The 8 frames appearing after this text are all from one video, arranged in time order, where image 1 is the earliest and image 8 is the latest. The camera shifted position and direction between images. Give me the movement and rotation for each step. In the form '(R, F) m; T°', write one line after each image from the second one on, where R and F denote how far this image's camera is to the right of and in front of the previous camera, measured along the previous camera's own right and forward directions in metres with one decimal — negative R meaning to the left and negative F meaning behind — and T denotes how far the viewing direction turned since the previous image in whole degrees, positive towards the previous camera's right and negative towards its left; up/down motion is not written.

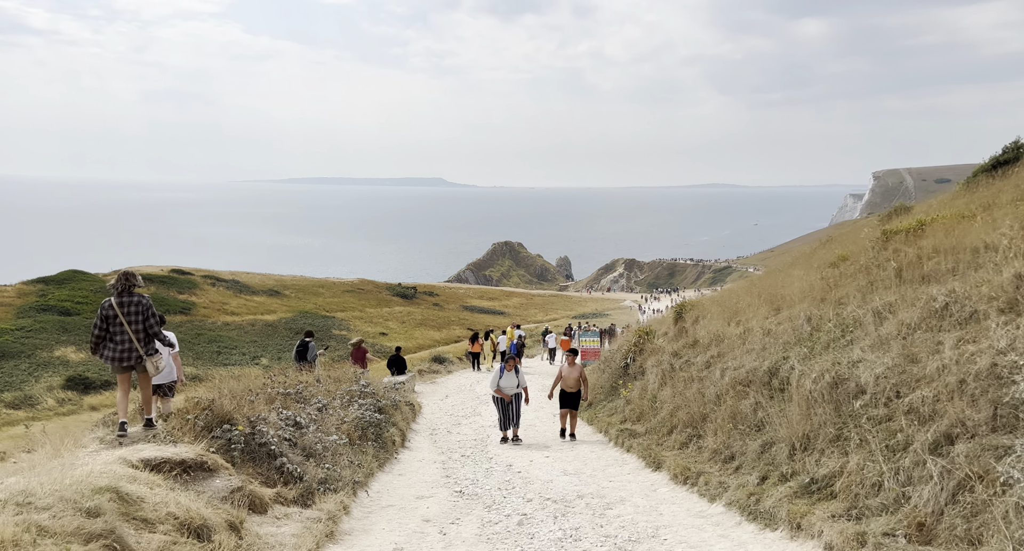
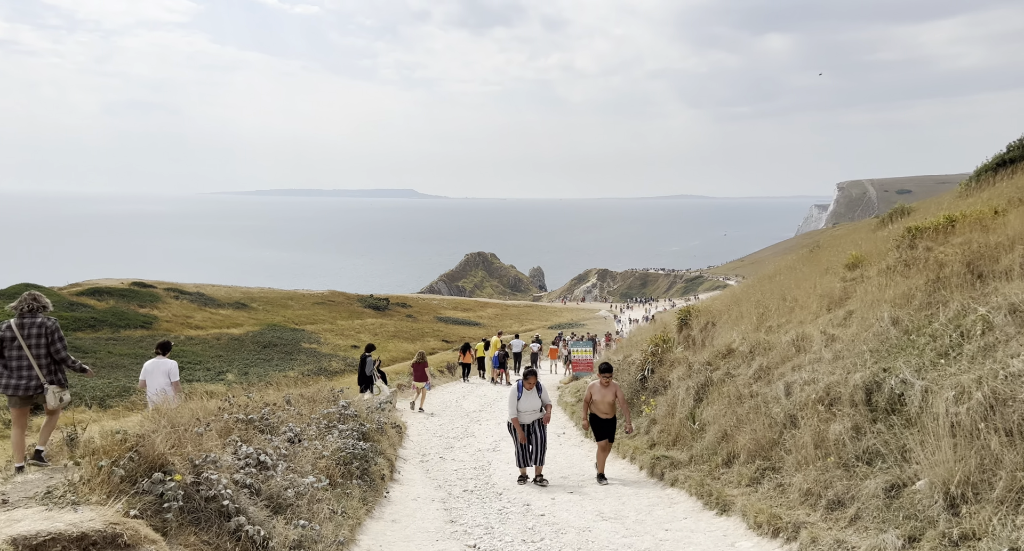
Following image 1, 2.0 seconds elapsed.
(-0.6, +2.5) m; +2°
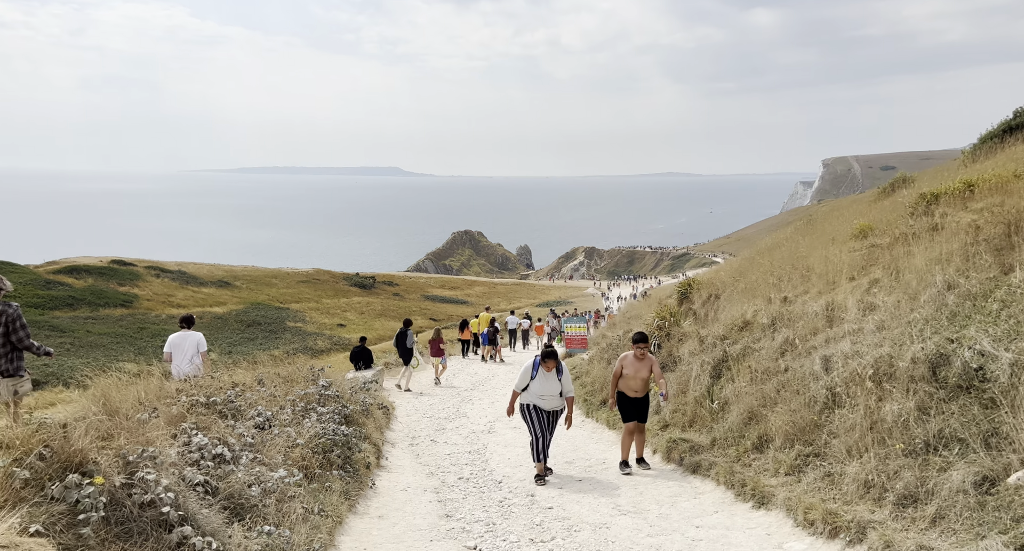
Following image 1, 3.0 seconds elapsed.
(-0.2, +1.3) m; +1°
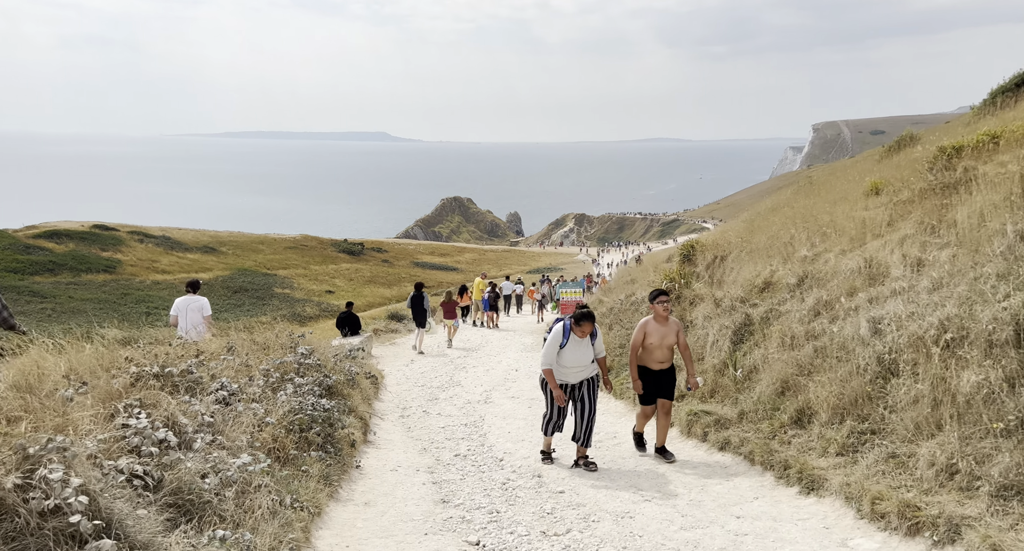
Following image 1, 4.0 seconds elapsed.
(-0.2, +1.3) m; +1°
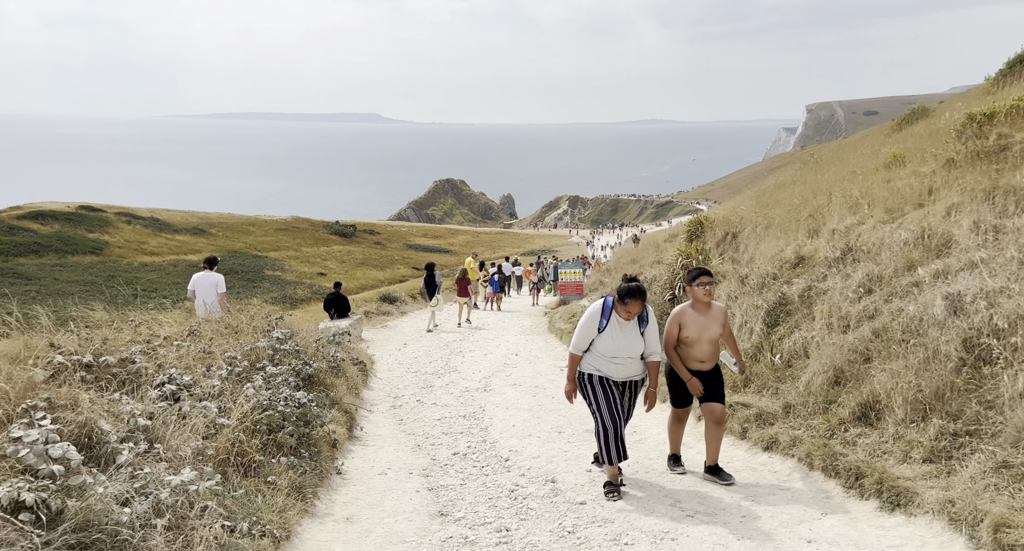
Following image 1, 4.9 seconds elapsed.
(-0.2, +1.3) m; 0°
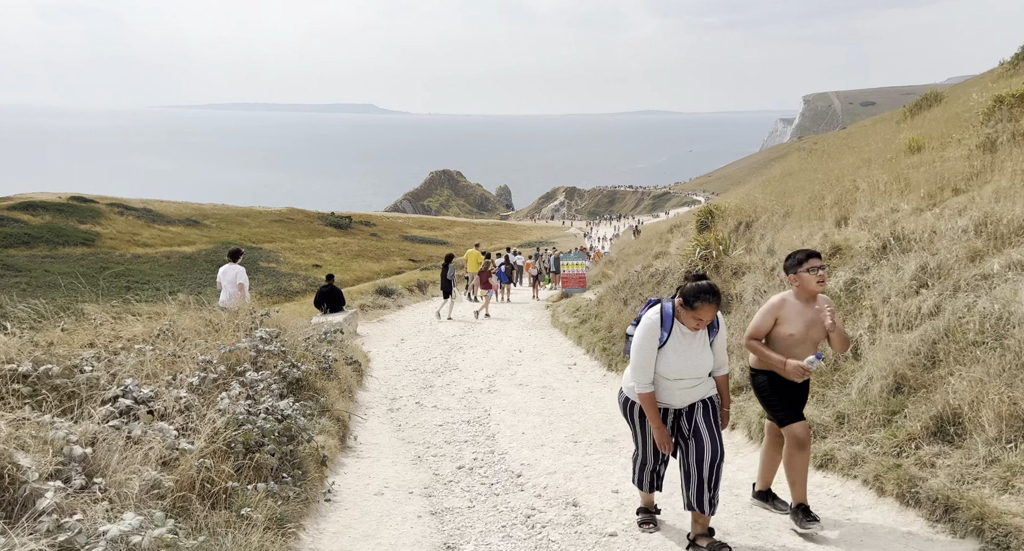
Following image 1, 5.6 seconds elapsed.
(-0.2, +1.0) m; 0°
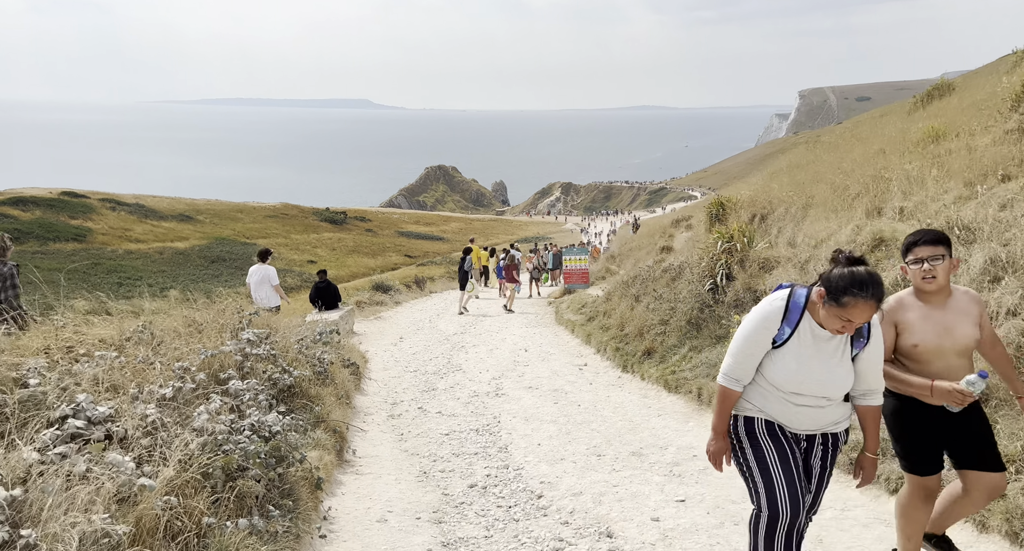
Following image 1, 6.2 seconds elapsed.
(-0.2, +0.9) m; 0°
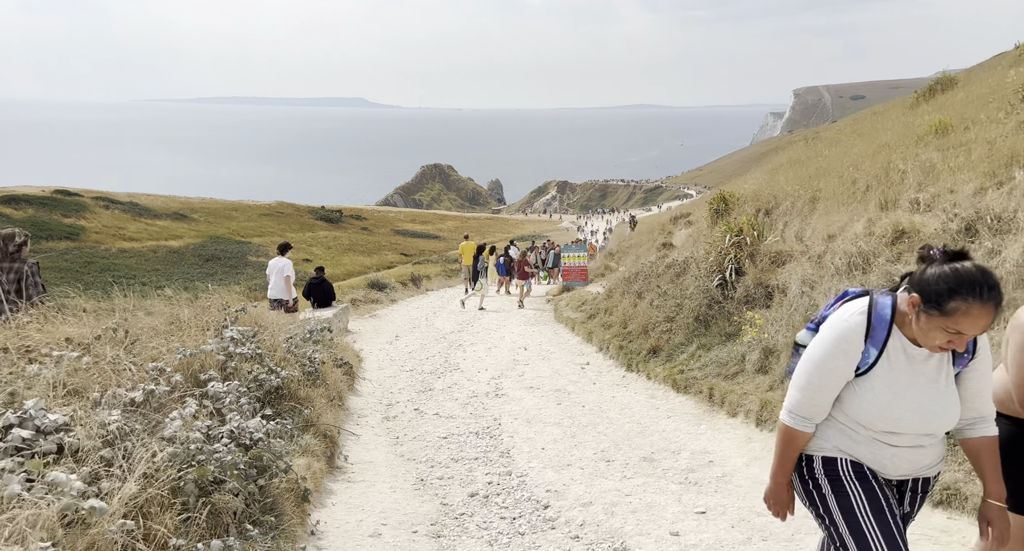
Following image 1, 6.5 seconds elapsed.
(-0.1, +0.5) m; 0°
